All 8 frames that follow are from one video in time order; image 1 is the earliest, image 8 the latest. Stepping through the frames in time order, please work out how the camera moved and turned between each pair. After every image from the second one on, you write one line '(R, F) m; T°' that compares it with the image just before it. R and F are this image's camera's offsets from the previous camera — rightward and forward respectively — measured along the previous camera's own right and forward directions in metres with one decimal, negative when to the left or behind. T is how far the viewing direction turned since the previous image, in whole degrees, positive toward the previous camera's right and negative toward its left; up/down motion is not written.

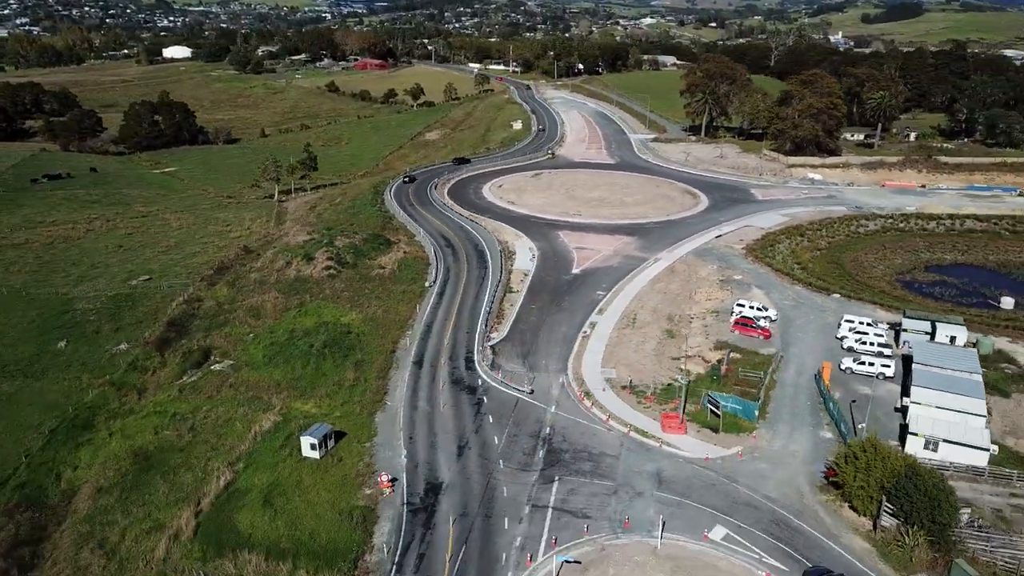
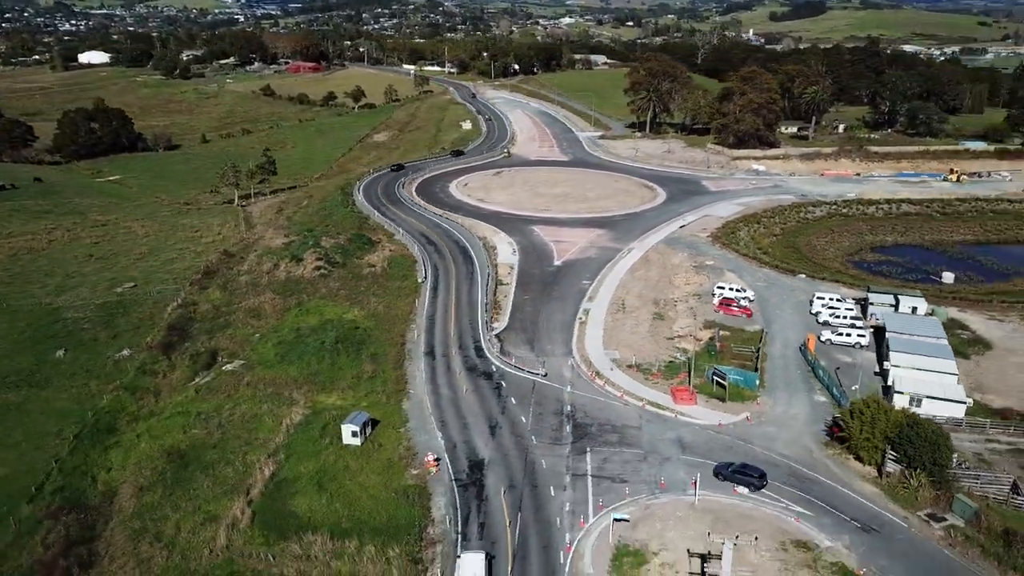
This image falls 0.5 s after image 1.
(-4.7, -2.3) m; +5°
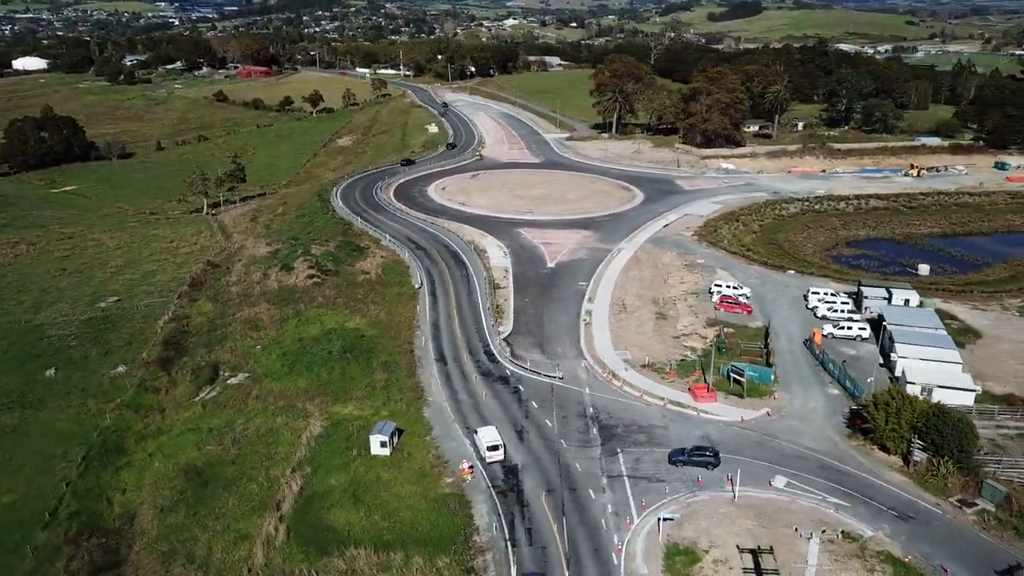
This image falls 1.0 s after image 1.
(-3.7, +0.2) m; +4°
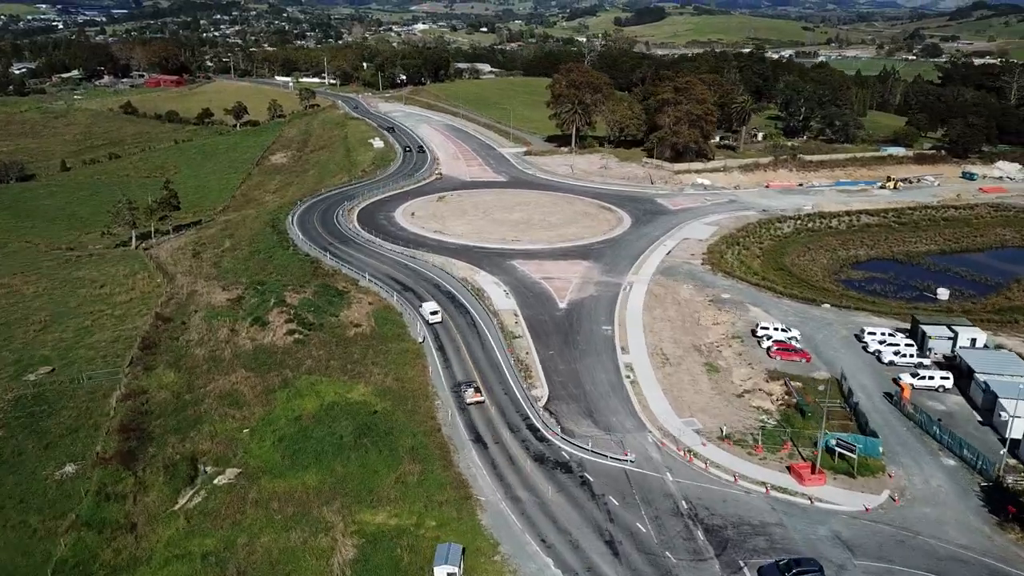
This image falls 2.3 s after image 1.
(-6.6, +8.1) m; +6°
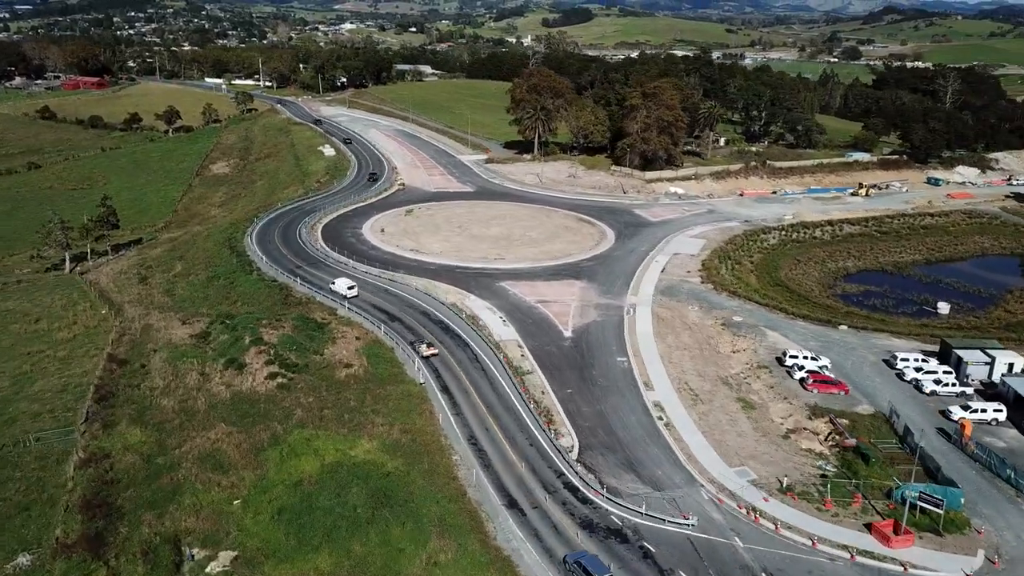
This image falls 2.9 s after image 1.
(-4.5, +5.1) m; +5°
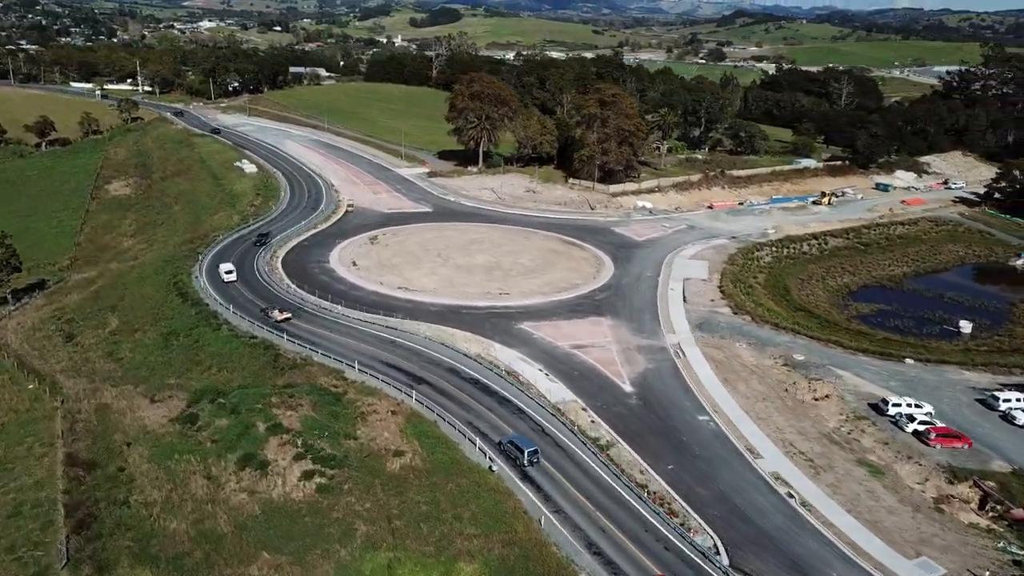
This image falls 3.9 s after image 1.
(-9.7, +8.5) m; +9°
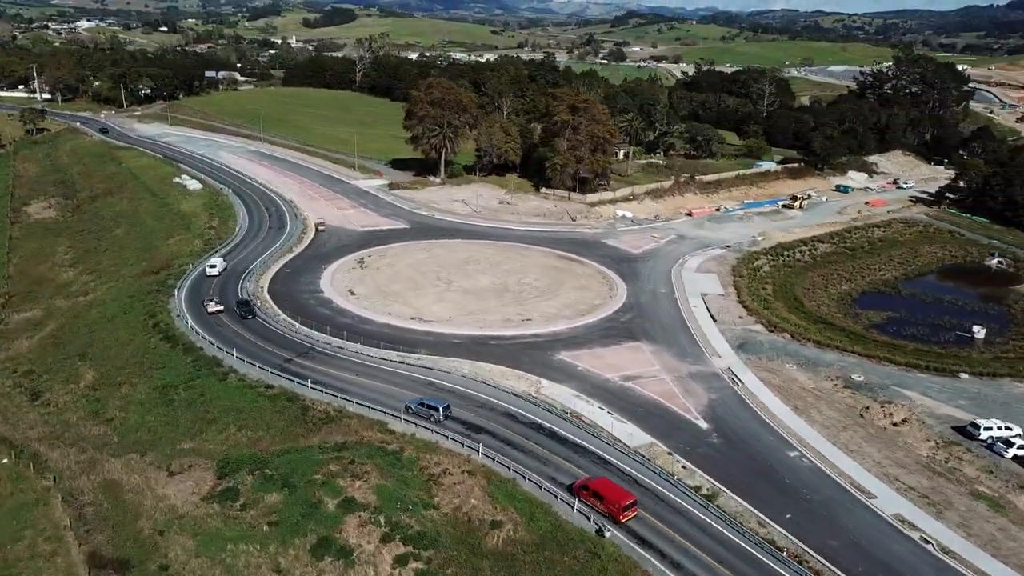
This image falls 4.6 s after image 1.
(-8.2, +4.9) m; +7°
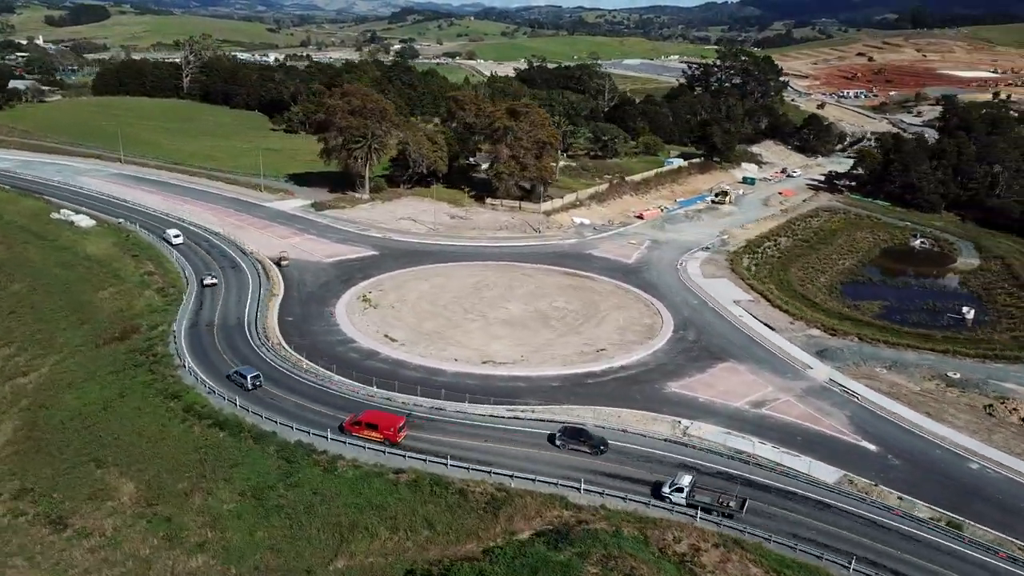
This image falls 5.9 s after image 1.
(-16.8, +7.5) m; +15°
